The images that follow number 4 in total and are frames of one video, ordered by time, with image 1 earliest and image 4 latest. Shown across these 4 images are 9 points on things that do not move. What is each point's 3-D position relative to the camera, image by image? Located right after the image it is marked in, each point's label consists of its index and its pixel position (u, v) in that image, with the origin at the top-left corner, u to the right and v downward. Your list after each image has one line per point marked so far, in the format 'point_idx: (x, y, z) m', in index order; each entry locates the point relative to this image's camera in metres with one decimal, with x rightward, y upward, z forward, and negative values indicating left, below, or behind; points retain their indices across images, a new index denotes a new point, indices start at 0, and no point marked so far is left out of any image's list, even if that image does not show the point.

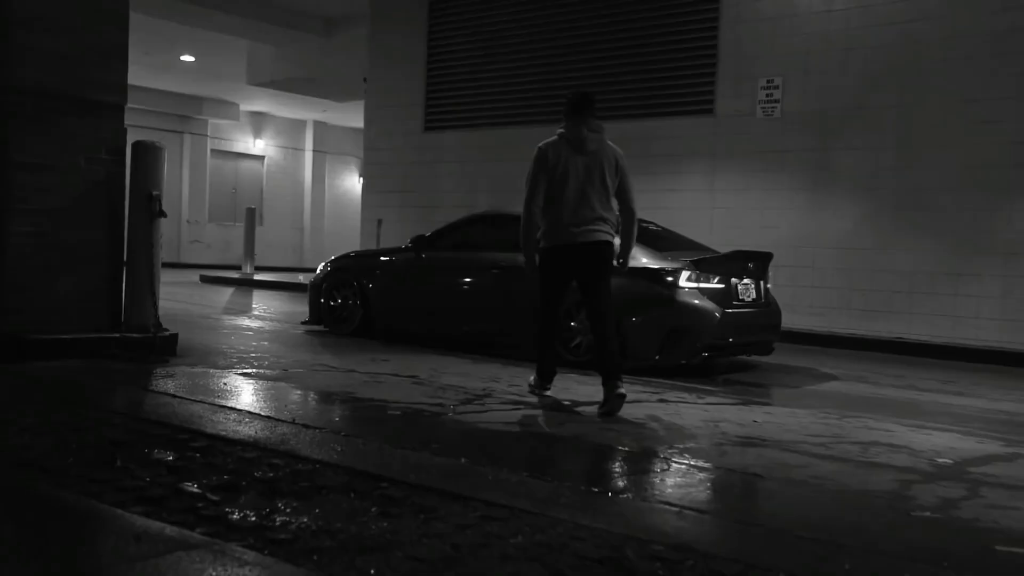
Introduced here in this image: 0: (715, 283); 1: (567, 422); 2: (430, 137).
0: (+1.6, 0.0, +7.7) m
1: (+0.3, -0.7, +5.2) m
2: (-1.2, +2.3, +14.5) m
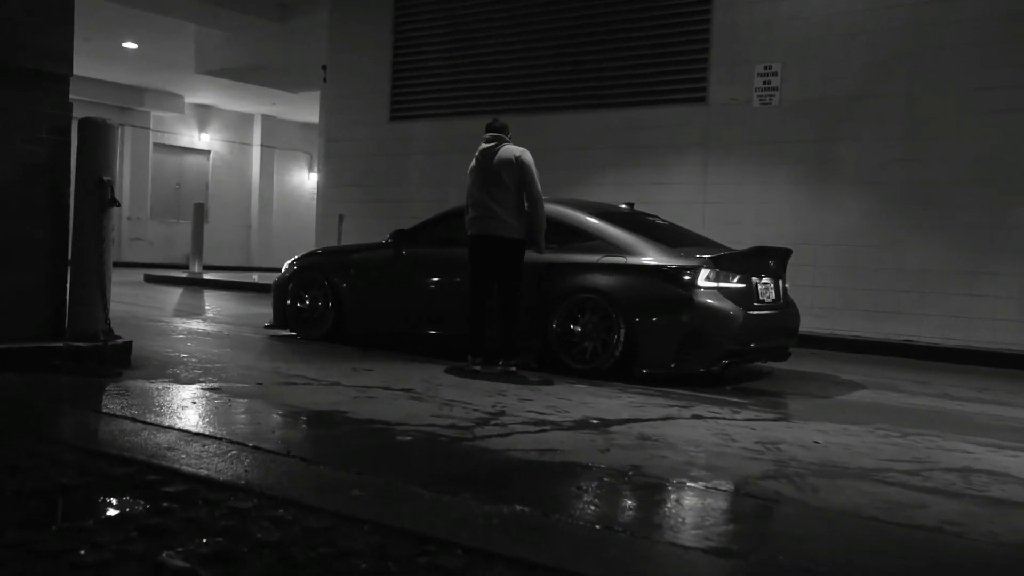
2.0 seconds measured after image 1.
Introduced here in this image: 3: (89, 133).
0: (+1.6, 0.0, +7.0) m
1: (+0.4, -0.7, +4.4) m
2: (-1.6, +2.3, +13.6) m
3: (-2.6, +0.9, +5.9) m
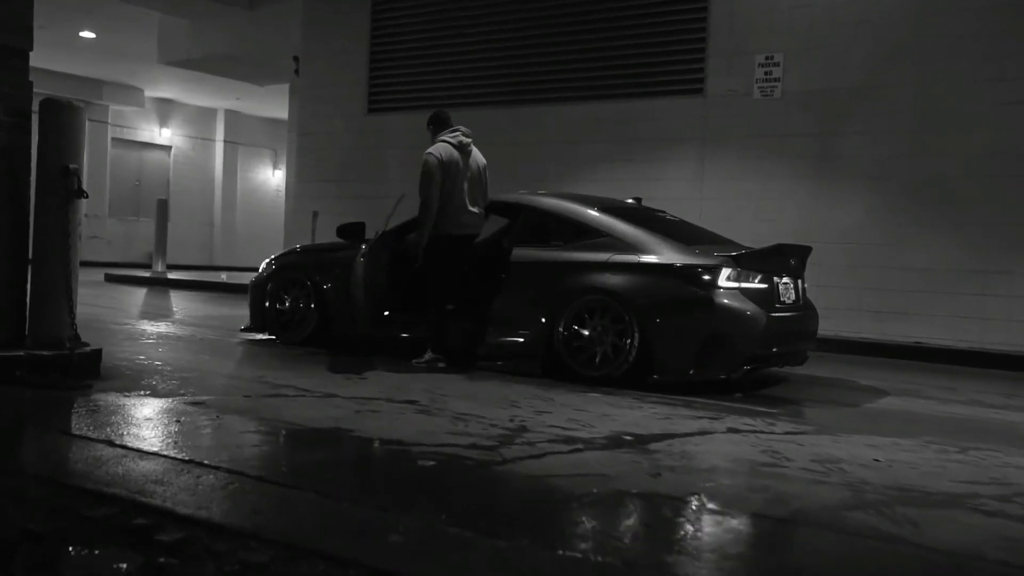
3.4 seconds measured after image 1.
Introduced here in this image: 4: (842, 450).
0: (+1.7, 0.0, +6.5) m
1: (+0.6, -0.7, +3.8) m
2: (-1.9, +2.3, +13.0) m
3: (-2.5, +0.9, +5.2) m
4: (+1.5, -0.7, +4.5) m
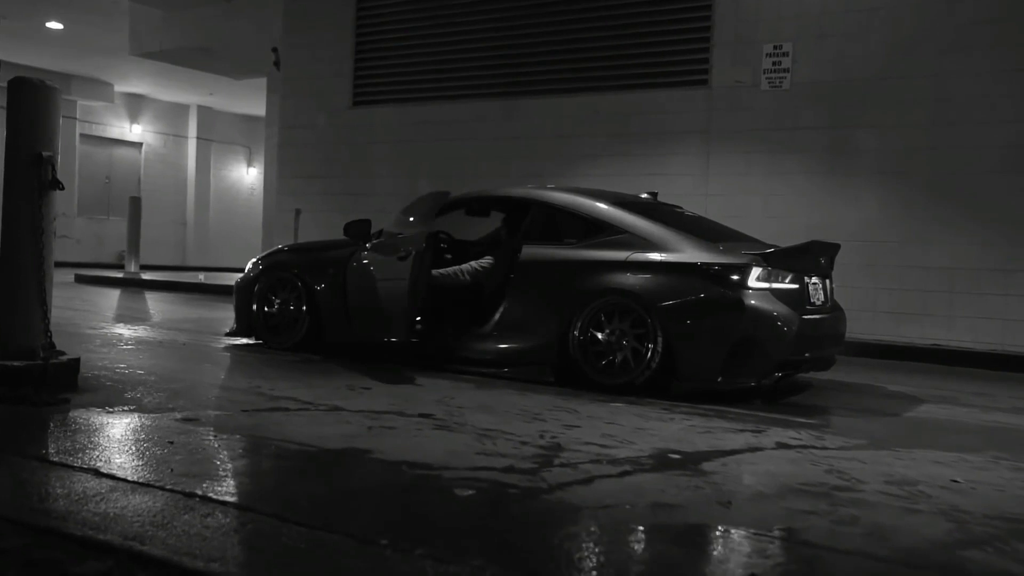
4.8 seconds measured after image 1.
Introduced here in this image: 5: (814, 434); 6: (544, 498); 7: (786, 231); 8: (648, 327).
0: (+1.7, 0.0, +6.1) m
1: (+0.7, -0.7, +3.4) m
2: (-2.0, +2.3, +12.5) m
3: (-2.4, +0.9, +4.7) m
4: (+1.7, -0.8, +4.0) m
5: (+1.5, -0.7, +5.0) m
6: (+0.1, -0.7, +3.2) m
7: (+2.7, +0.6, +9.7) m
8: (+0.9, -0.2, +6.2) m
